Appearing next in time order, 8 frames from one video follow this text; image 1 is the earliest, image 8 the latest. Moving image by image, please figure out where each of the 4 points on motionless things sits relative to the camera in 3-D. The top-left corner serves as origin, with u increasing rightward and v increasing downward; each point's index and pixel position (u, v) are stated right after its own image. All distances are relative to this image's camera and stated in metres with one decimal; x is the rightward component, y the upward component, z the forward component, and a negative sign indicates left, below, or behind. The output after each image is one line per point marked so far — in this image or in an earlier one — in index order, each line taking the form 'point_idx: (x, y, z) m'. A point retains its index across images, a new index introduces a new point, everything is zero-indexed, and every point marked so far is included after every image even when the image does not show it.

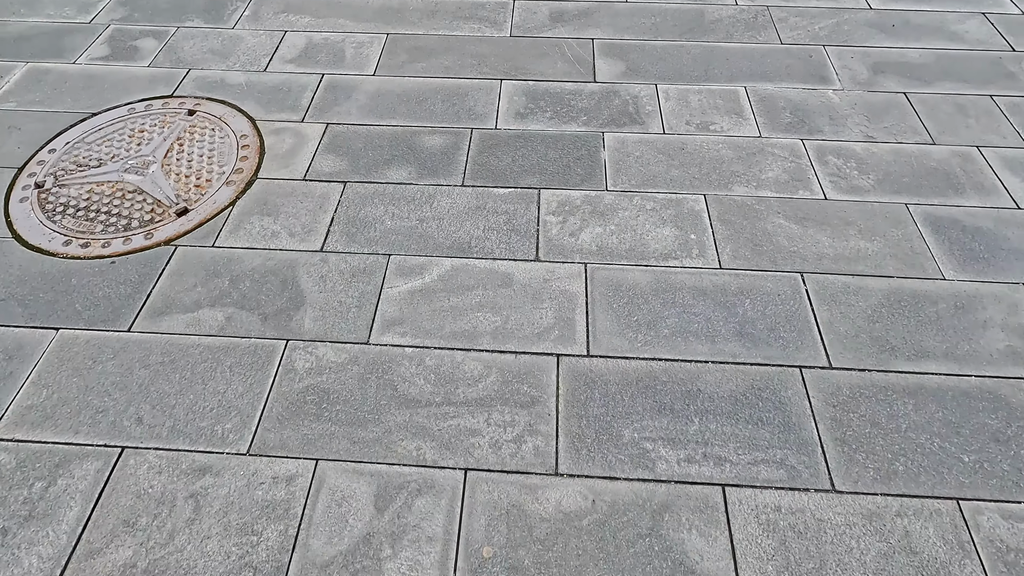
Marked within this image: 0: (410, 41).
0: (-0.6, +1.4, +3.0) m
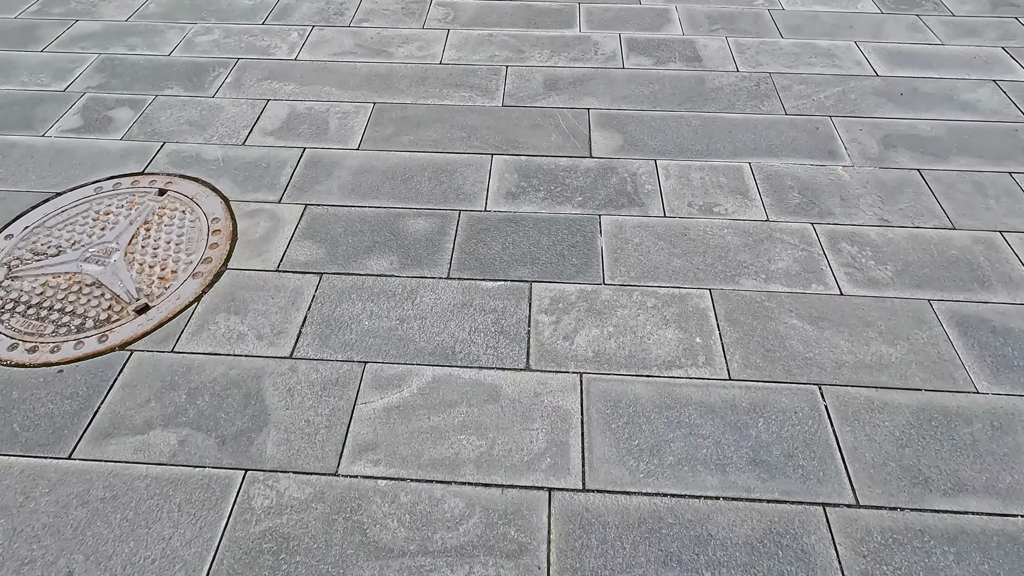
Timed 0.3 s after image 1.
0: (-0.6, +0.9, +2.9) m
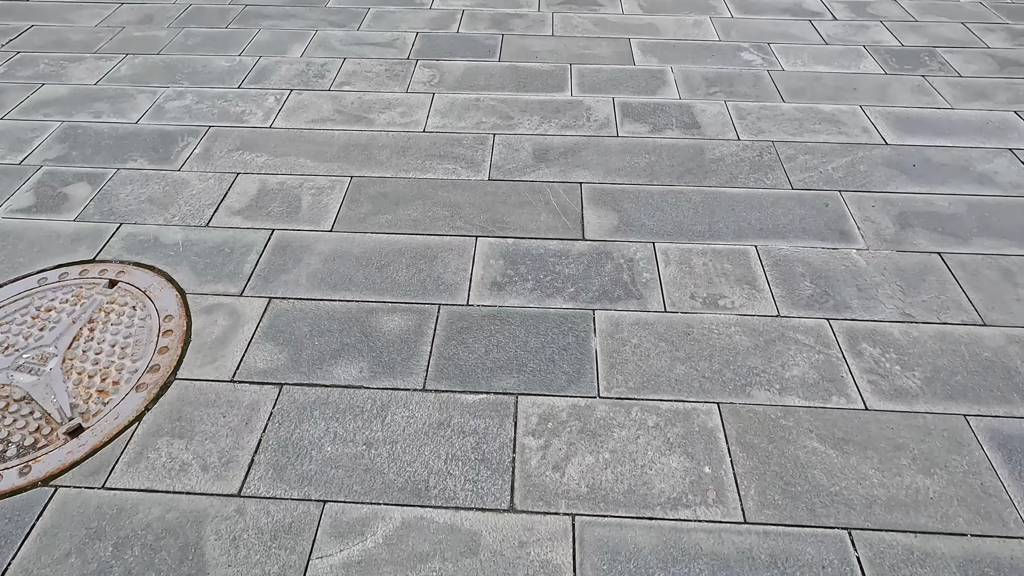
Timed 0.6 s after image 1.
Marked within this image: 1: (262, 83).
0: (-0.7, +0.5, +2.7) m
1: (-1.5, +1.3, +3.3) m
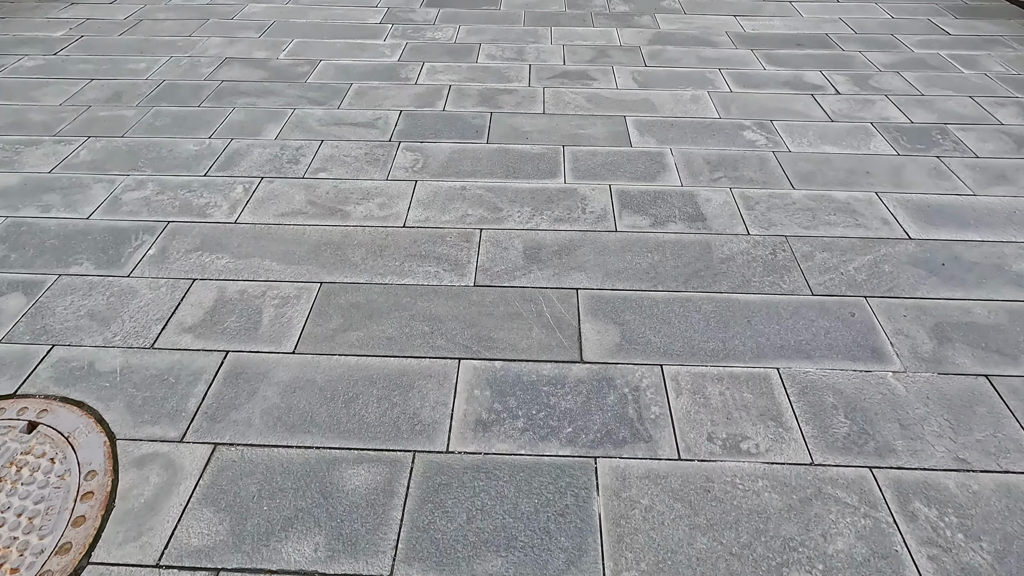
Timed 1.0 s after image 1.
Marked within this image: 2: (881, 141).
0: (-0.7, 0.0, +2.4) m
1: (-1.6, +0.7, +3.1) m
2: (+2.3, +0.9, +3.3) m
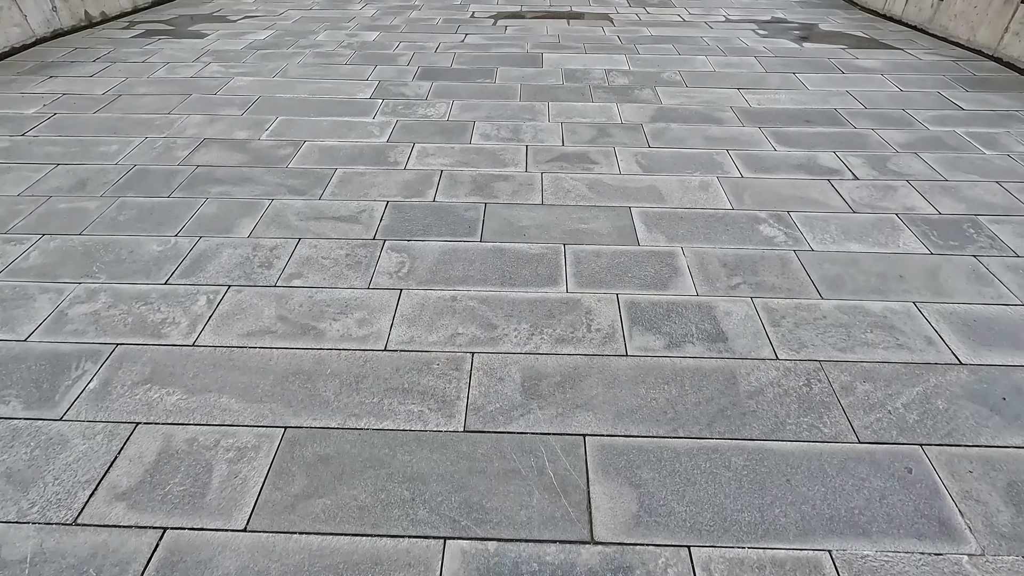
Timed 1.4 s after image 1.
0: (-0.7, -0.6, +2.0) m
1: (-1.6, +0.1, +2.8) m
2: (+2.3, +0.3, +3.1) m
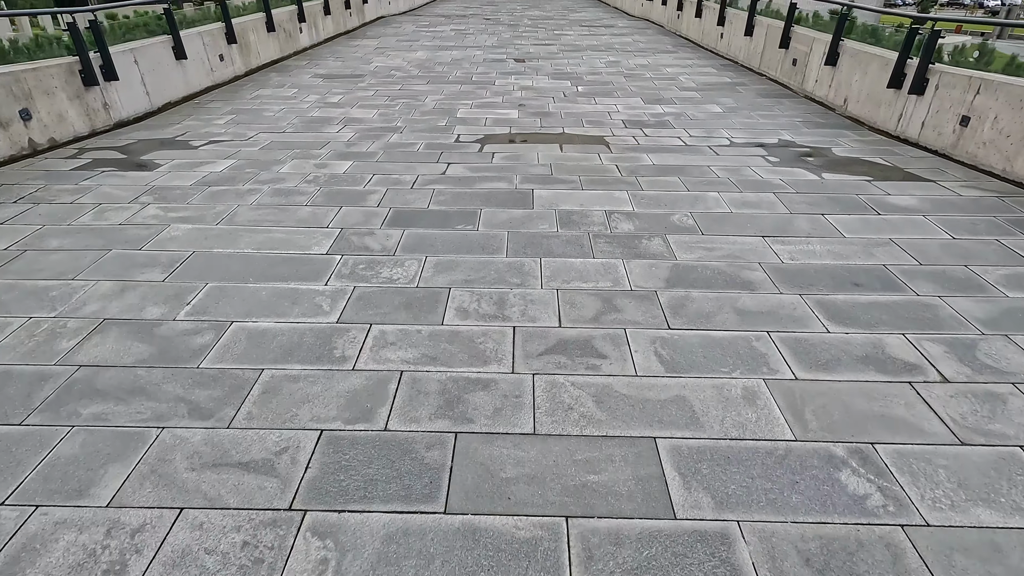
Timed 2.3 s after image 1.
0: (-0.8, -1.6, +1.0) m
1: (-1.7, -1.0, +1.8) m
2: (+2.2, -0.8, +2.1) m
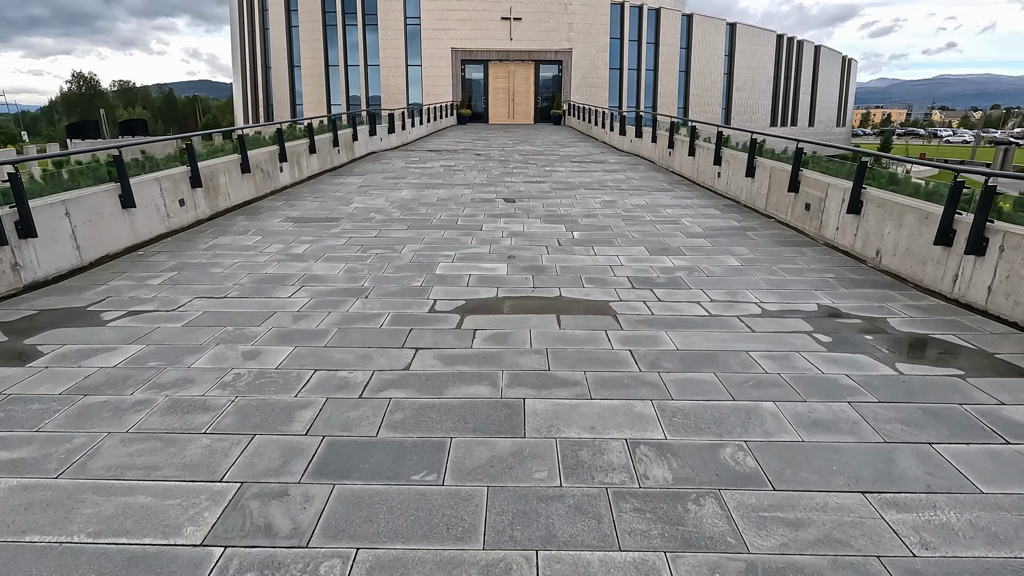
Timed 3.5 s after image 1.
0: (-0.9, -2.4, -0.7) m
1: (-1.8, -2.0, +0.2) m
2: (+2.1, -1.9, +0.6) m
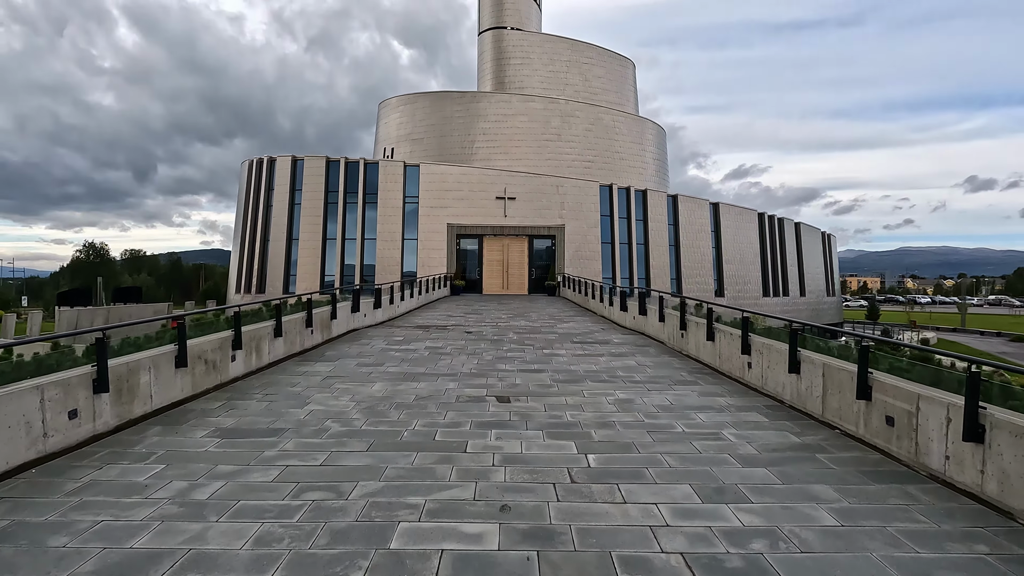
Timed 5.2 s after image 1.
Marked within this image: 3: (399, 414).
0: (-0.8, -2.4, -3.3) m
1: (-1.7, -2.3, -2.3) m
2: (+2.1, -2.3, -1.8) m
3: (-1.6, -1.8, +7.6) m
